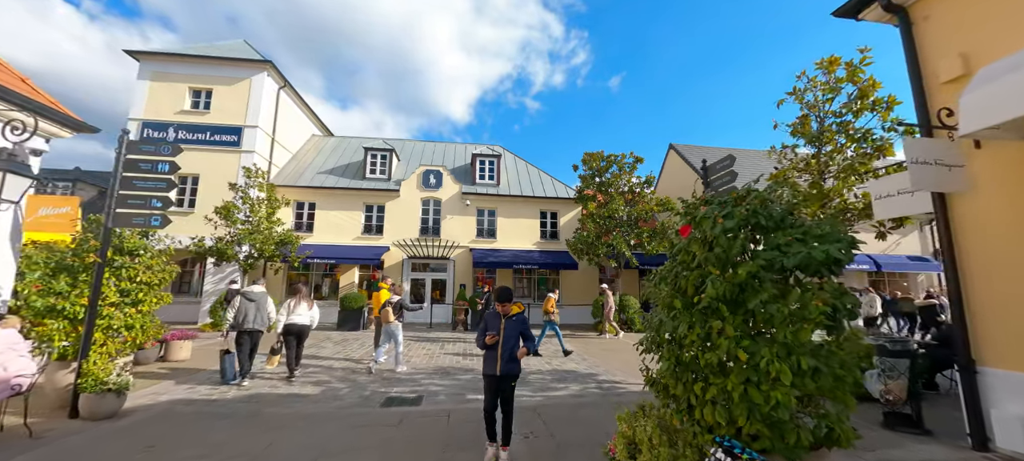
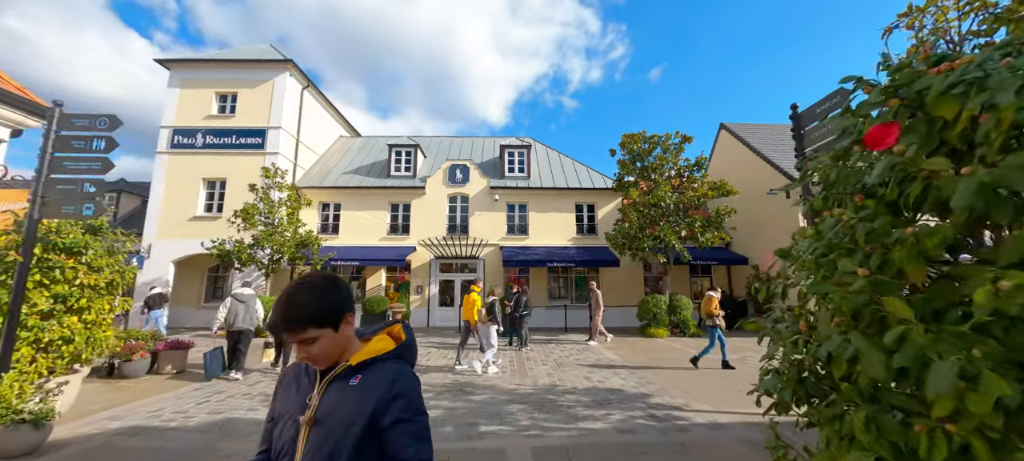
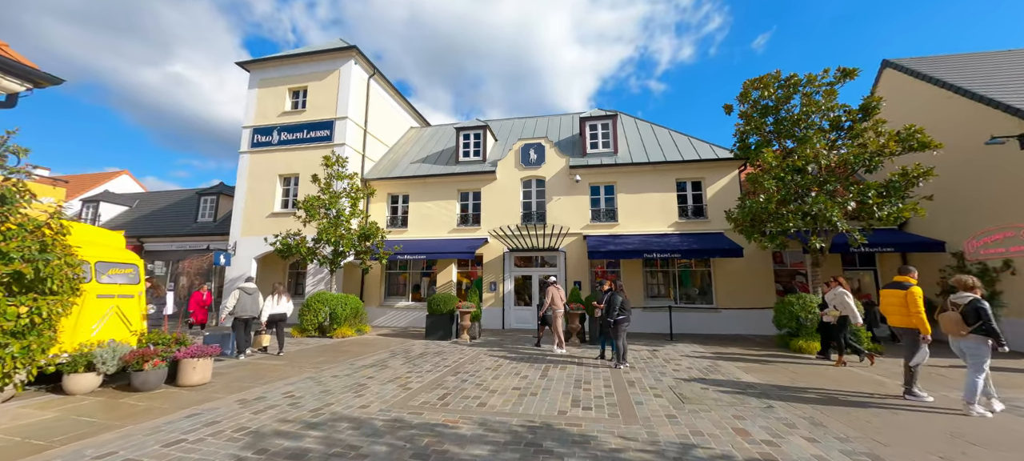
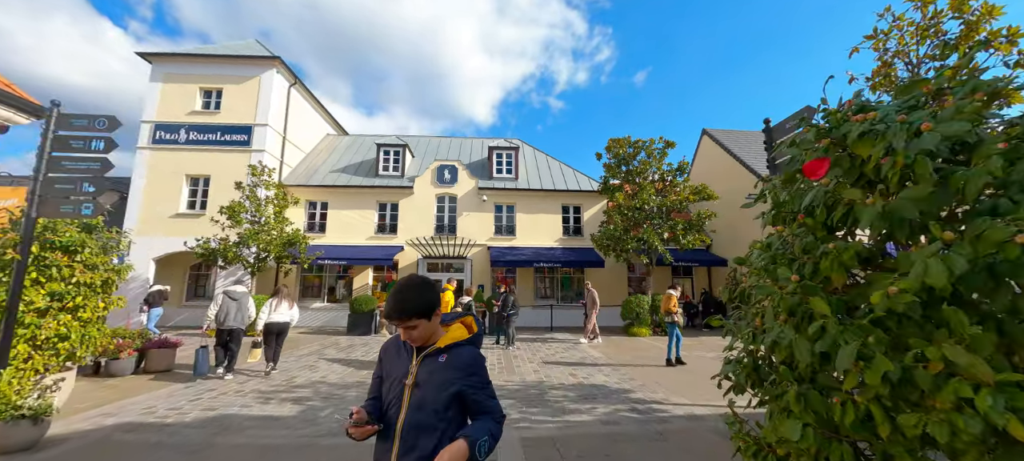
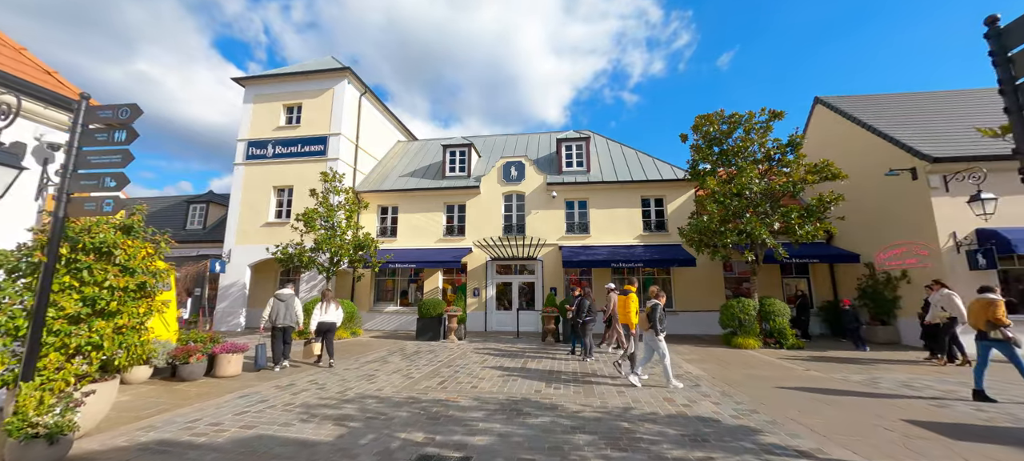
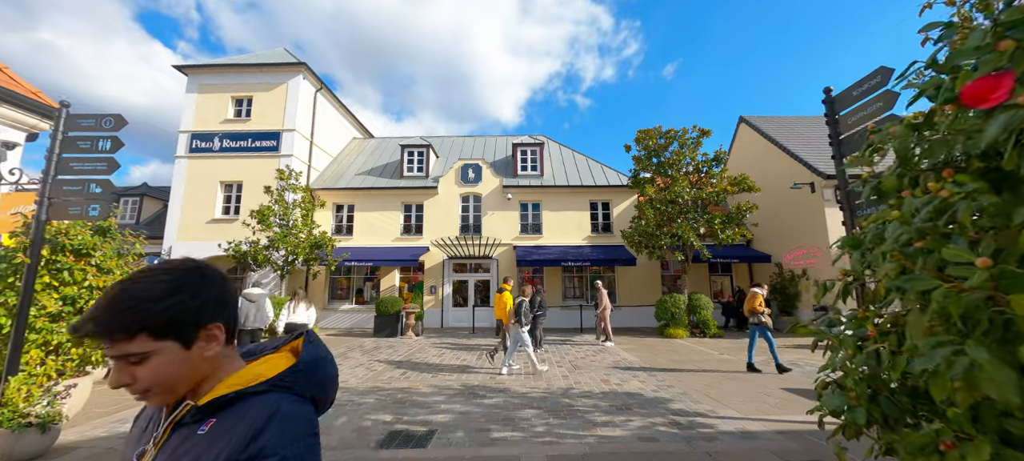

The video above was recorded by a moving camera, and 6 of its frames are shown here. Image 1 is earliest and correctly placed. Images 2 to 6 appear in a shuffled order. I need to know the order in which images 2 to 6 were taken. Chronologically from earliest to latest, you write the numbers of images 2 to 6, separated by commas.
4, 2, 6, 5, 3
